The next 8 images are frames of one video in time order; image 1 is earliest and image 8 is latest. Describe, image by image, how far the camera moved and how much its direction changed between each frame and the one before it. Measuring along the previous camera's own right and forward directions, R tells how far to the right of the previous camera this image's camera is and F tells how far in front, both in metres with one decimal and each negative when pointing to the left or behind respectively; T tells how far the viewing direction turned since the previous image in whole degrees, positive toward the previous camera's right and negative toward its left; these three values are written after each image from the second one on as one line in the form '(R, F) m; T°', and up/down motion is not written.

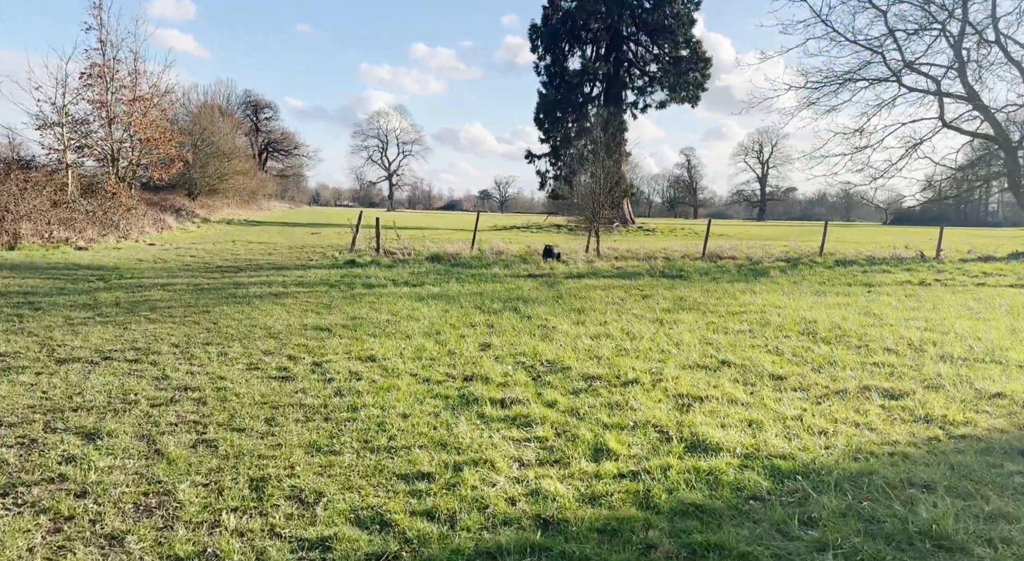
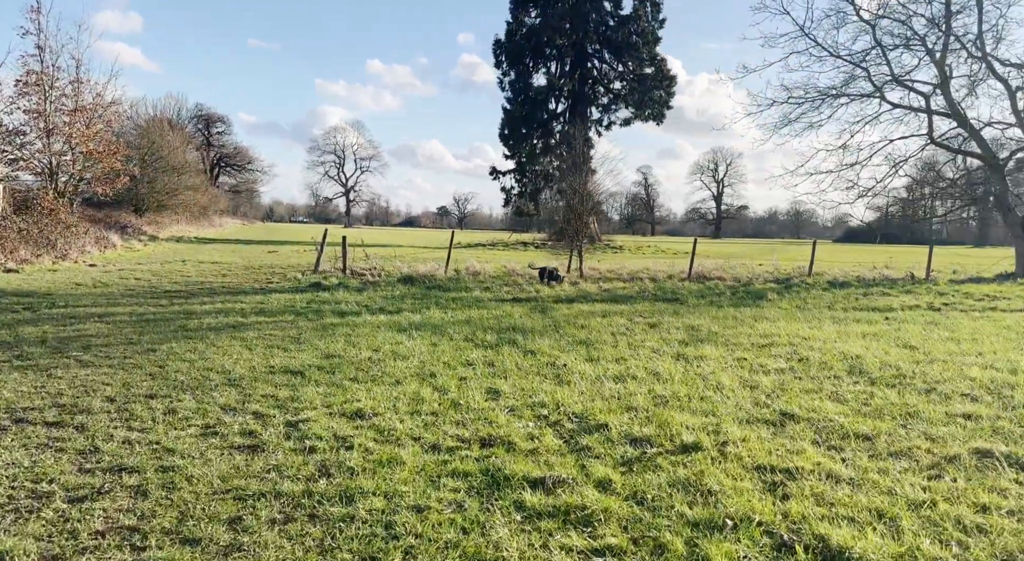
(-0.5, +1.4) m; +3°
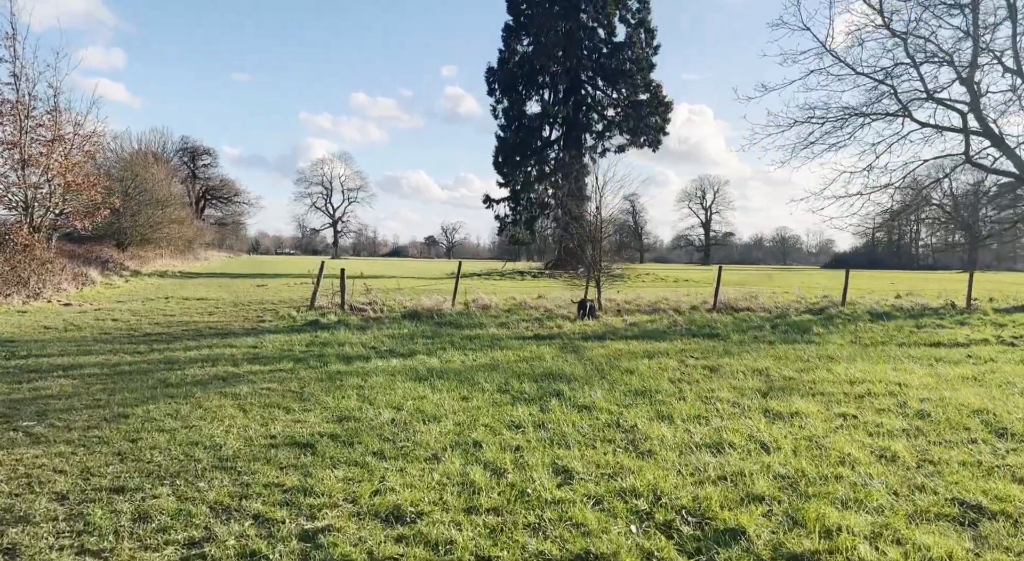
(-0.6, +1.6) m; +1°
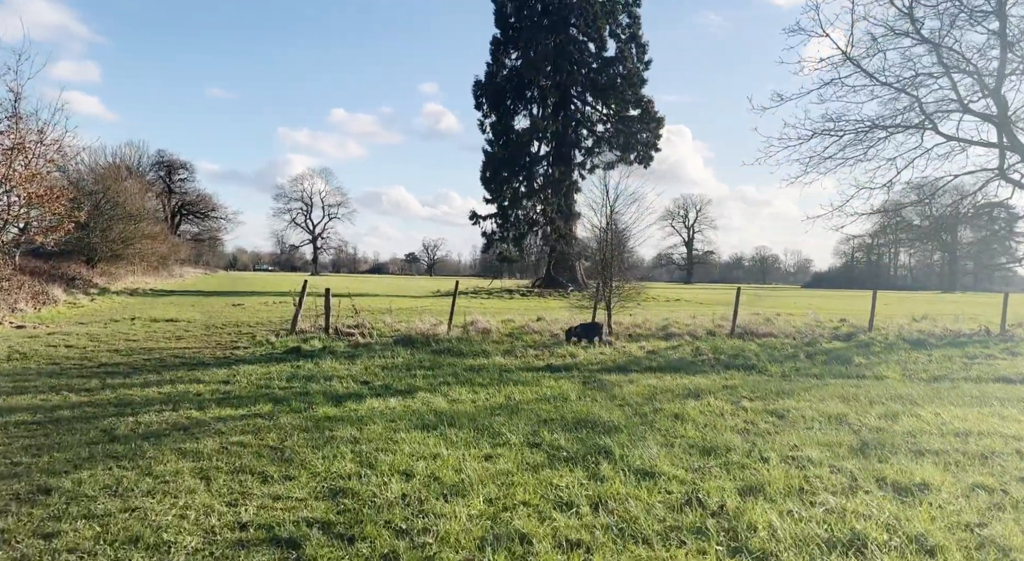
(-0.5, +1.7) m; +1°
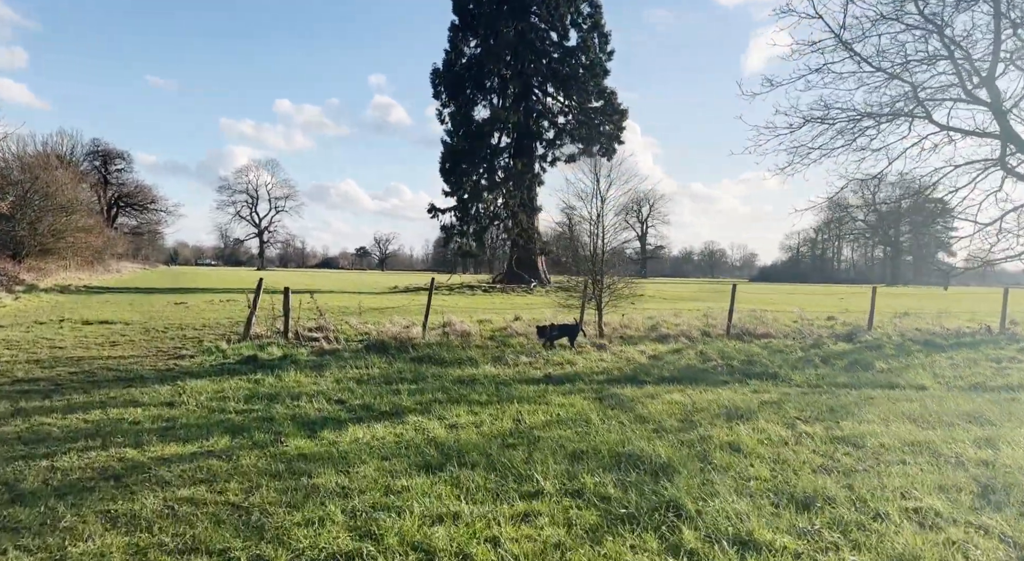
(-0.6, +1.6) m; +4°
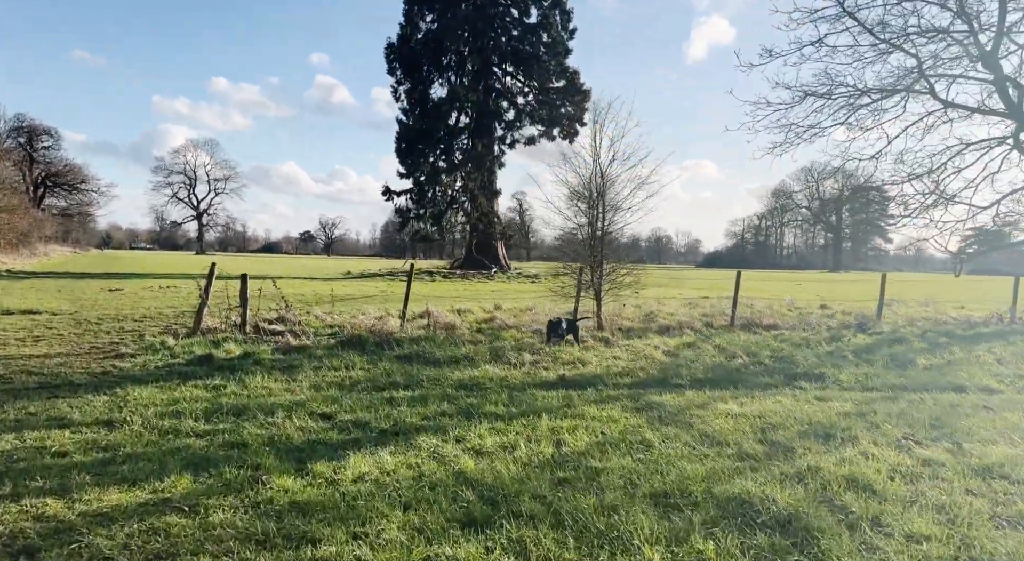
(-0.8, +1.8) m; +4°
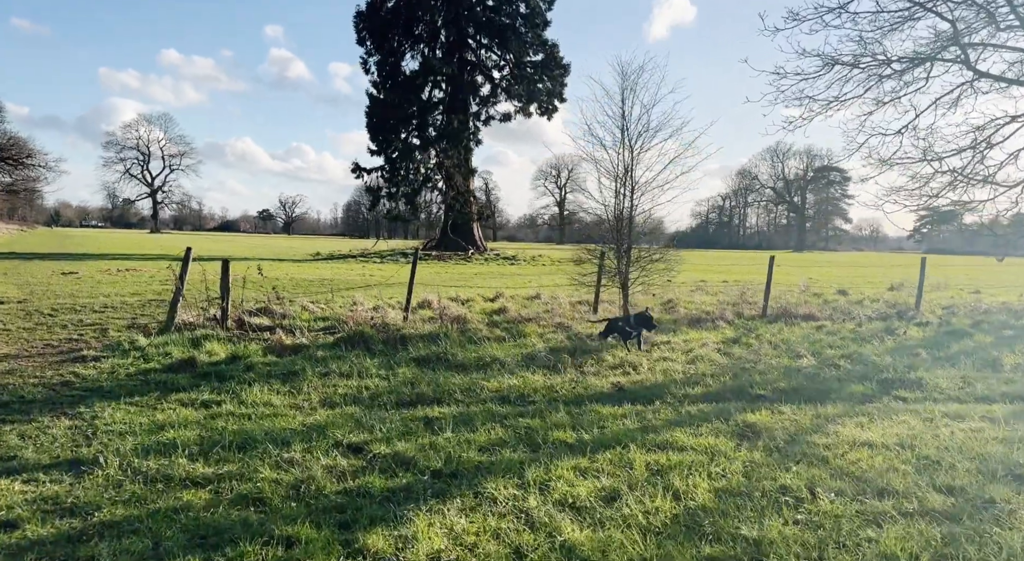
(-1.0, +1.6) m; +3°
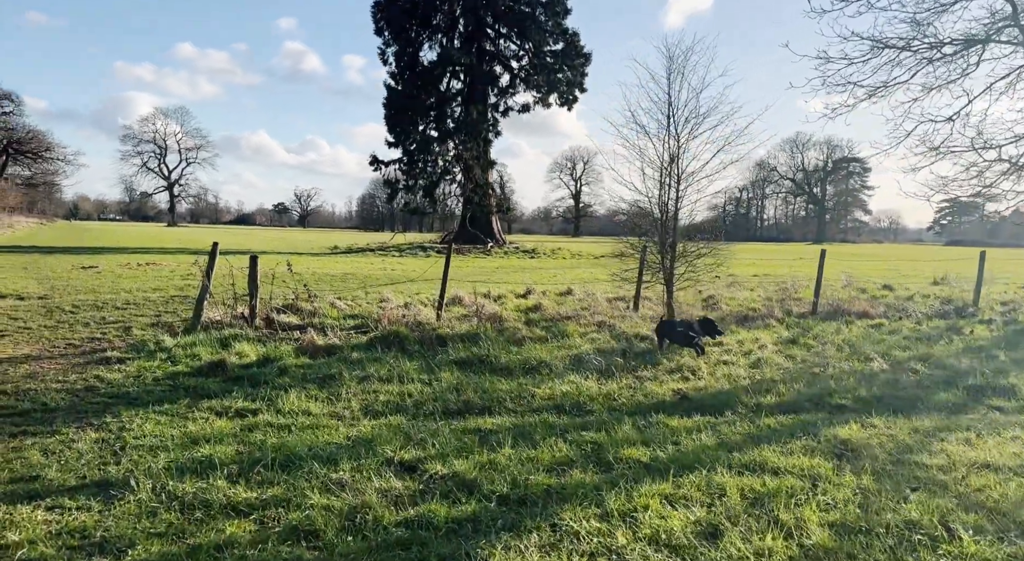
(-0.4, +0.6) m; -1°
